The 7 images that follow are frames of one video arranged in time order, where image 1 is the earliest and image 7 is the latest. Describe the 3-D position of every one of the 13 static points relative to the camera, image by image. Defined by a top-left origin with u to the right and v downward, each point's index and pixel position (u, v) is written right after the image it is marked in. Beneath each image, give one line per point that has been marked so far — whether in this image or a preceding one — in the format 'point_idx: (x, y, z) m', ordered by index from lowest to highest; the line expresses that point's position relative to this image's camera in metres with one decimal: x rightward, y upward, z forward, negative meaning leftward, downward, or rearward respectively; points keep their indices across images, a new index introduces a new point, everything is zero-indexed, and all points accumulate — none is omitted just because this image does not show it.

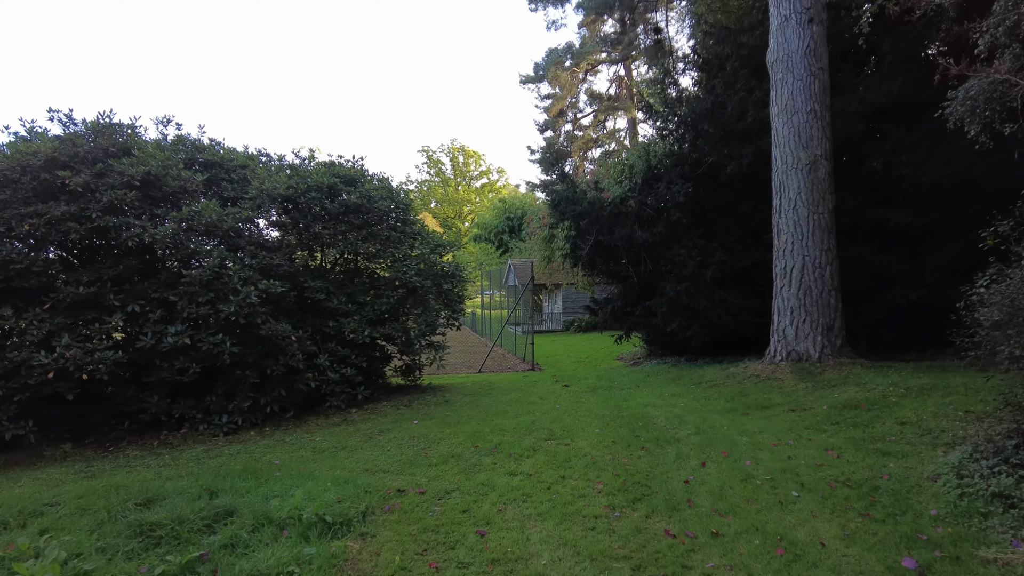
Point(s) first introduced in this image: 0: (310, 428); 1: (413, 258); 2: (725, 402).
0: (-2.3, -1.6, +7.1) m
1: (-1.5, +0.4, +9.4) m
2: (+2.5, -1.3, +7.1) m
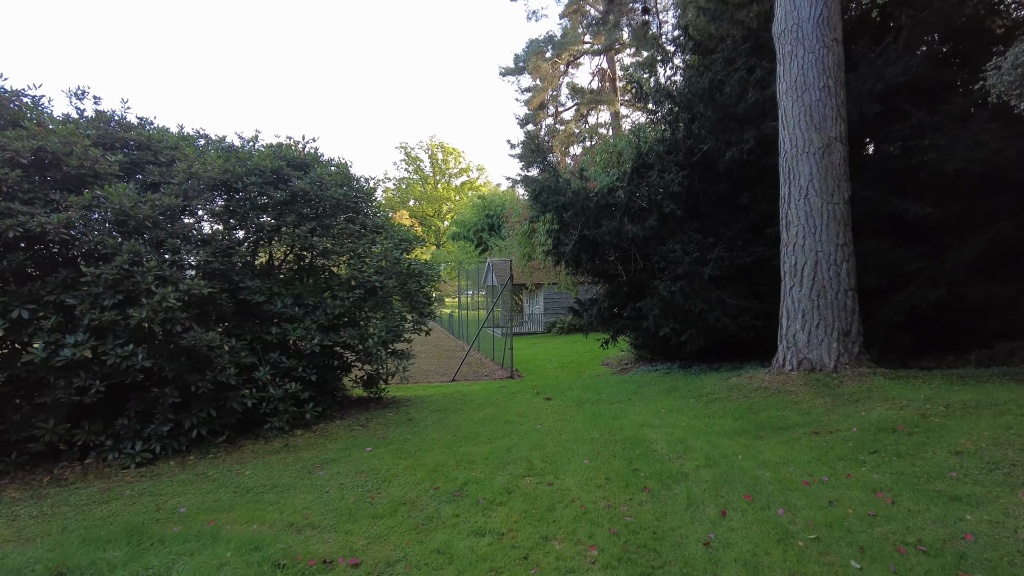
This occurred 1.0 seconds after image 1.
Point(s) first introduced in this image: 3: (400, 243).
0: (-2.6, -1.6, +5.9) m
1: (-1.9, +0.4, +8.2) m
2: (+2.2, -1.3, +6.1) m
3: (-1.6, +0.6, +8.8) m
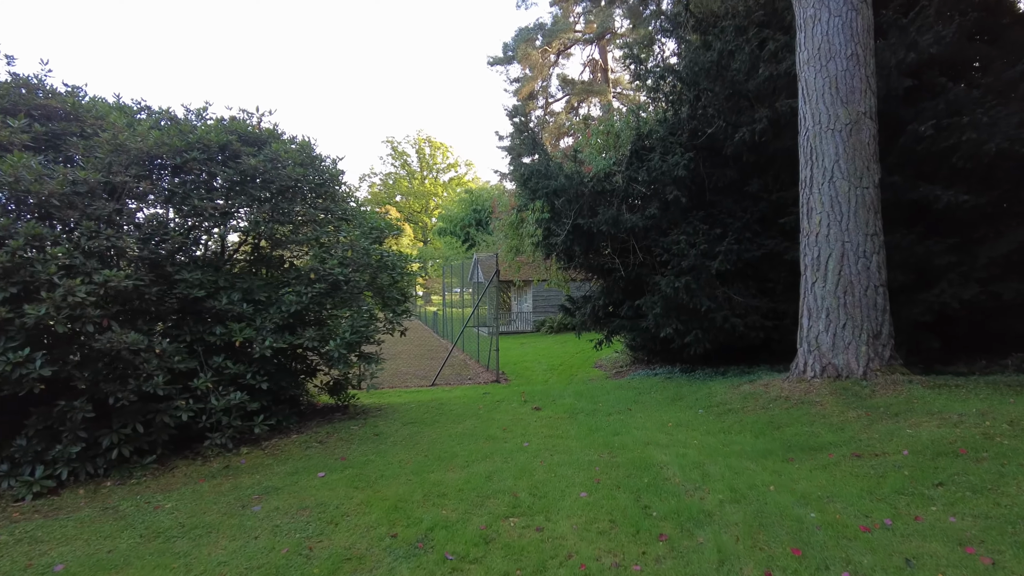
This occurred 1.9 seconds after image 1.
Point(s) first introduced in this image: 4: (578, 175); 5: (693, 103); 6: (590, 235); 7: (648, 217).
0: (-2.7, -1.6, +4.9) m
1: (-2.0, +0.5, +7.2) m
2: (+2.0, -1.3, +5.2) m
3: (-1.8, +0.7, +7.8) m
4: (+0.9, +1.6, +8.5) m
5: (+2.6, +2.6, +8.7) m
6: (+1.1, +0.8, +8.7) m
7: (+1.9, +1.0, +8.4) m
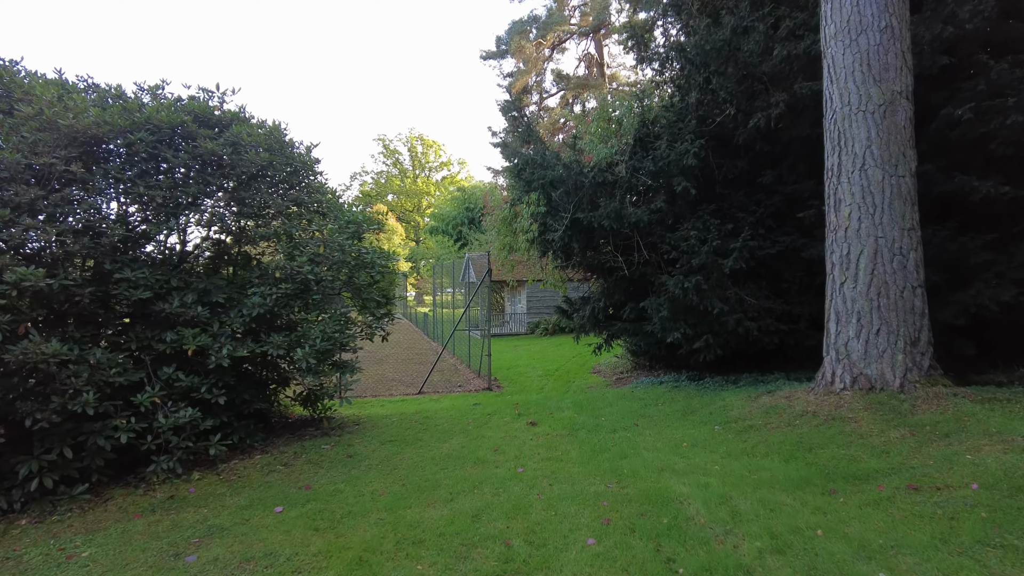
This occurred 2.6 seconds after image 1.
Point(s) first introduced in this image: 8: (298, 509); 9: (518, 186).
0: (-2.8, -1.6, +4.1) m
1: (-2.1, +0.5, +6.5) m
2: (+2.0, -1.3, +4.5) m
3: (-1.9, +0.7, +7.0) m
4: (+0.8, +1.6, +7.8) m
5: (+2.5, +2.6, +8.0) m
6: (+1.0, +0.8, +8.0) m
7: (+1.8, +1.0, +7.7) m
8: (-1.4, -1.5, +4.1) m
9: (+0.1, +1.5, +8.7) m
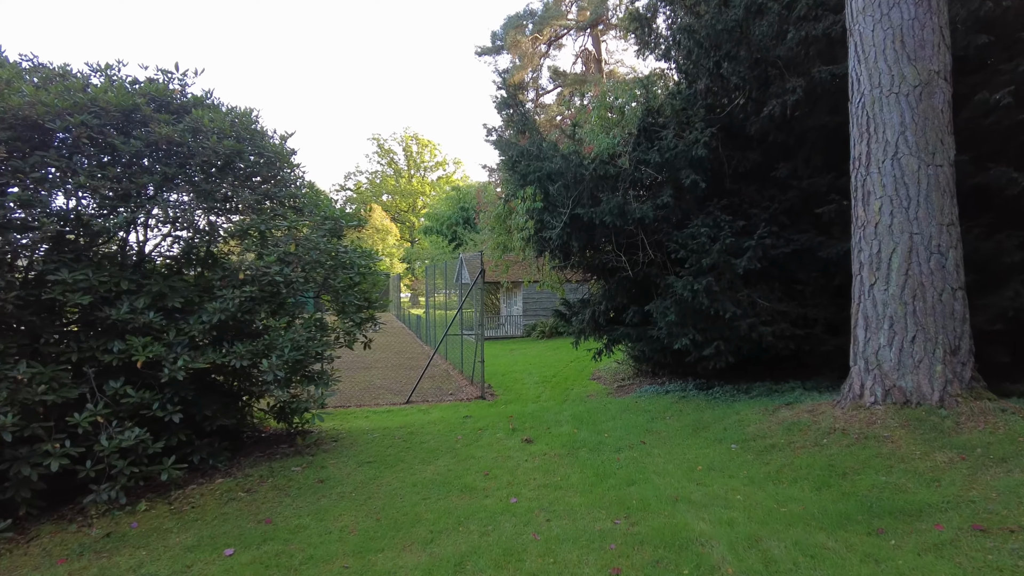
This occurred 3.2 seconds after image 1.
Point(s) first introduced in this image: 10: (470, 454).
0: (-2.8, -1.6, +3.5) m
1: (-2.2, +0.5, +5.9) m
2: (+1.9, -1.3, +3.9) m
3: (-1.9, +0.7, +6.4) m
4: (+0.8, +1.5, +7.2) m
5: (+2.4, +2.6, +7.4) m
6: (+1.0, +0.7, +7.4) m
7: (+1.7, +0.9, +7.1) m
8: (-1.5, -1.5, +3.5) m
9: (0.0, +1.4, +8.1) m
10: (-0.4, -1.4, +5.4) m
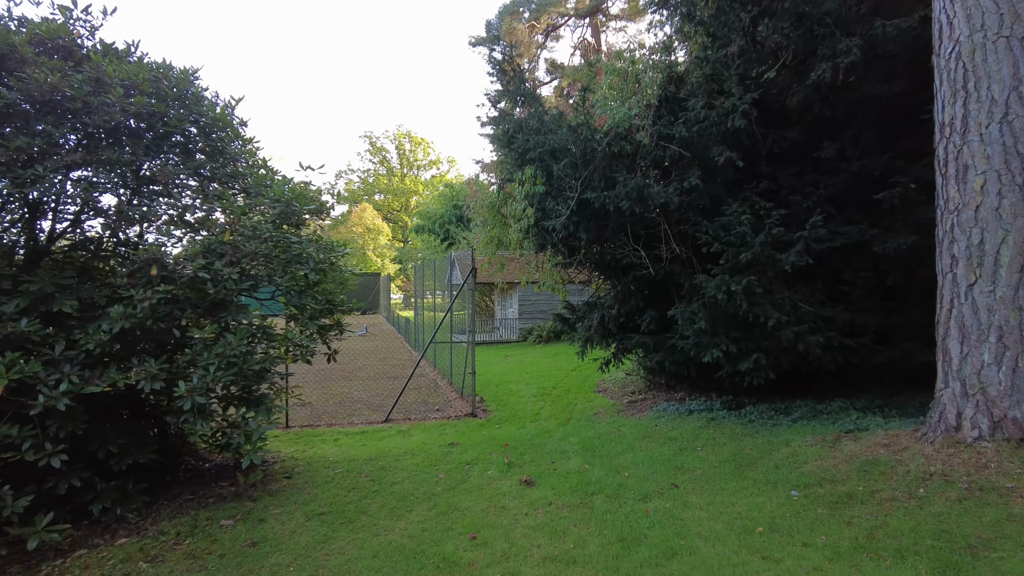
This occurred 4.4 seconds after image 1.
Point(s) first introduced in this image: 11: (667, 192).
0: (-2.8, -1.6, +2.3) m
1: (-2.2, +0.5, +4.6) m
2: (+1.9, -1.3, +2.7) m
3: (-2.0, +0.7, +5.2) m
4: (+0.7, +1.5, +6.0) m
5: (+2.4, +2.6, +6.2) m
6: (+0.9, +0.7, +6.2) m
7: (+1.7, +0.9, +5.9) m
8: (-1.5, -1.5, +2.3) m
9: (0.0, +1.4, +6.9) m
10: (-0.4, -1.4, +4.1) m
11: (+1.4, +0.9, +5.6) m
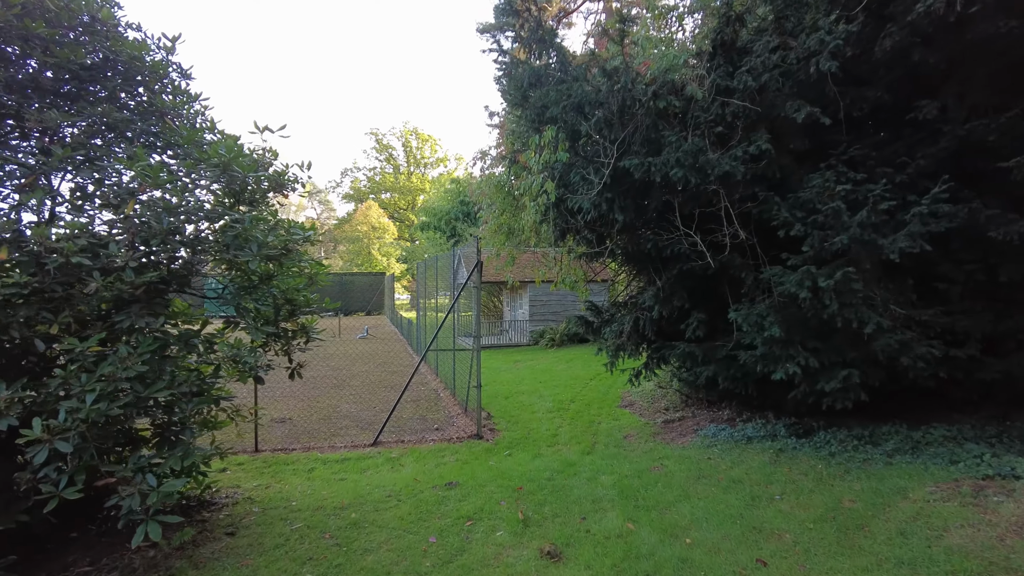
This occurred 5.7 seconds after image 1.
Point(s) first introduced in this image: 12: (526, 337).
0: (-2.8, -1.5, +1.0) m
1: (-2.1, +0.5, +3.4) m
2: (+2.0, -1.3, +1.4) m
3: (-1.9, +0.7, +3.9) m
4: (+0.8, +1.6, +4.7) m
5: (+2.5, +2.6, +4.9) m
6: (+1.0, +0.8, +4.9) m
7: (+1.8, +1.0, +4.6) m
8: (-1.5, -1.4, +1.0) m
9: (+0.1, +1.4, +5.6) m
10: (-0.3, -1.4, +2.8) m
11: (+1.5, +0.9, +4.3) m
12: (+0.4, -1.4, +18.2) m
